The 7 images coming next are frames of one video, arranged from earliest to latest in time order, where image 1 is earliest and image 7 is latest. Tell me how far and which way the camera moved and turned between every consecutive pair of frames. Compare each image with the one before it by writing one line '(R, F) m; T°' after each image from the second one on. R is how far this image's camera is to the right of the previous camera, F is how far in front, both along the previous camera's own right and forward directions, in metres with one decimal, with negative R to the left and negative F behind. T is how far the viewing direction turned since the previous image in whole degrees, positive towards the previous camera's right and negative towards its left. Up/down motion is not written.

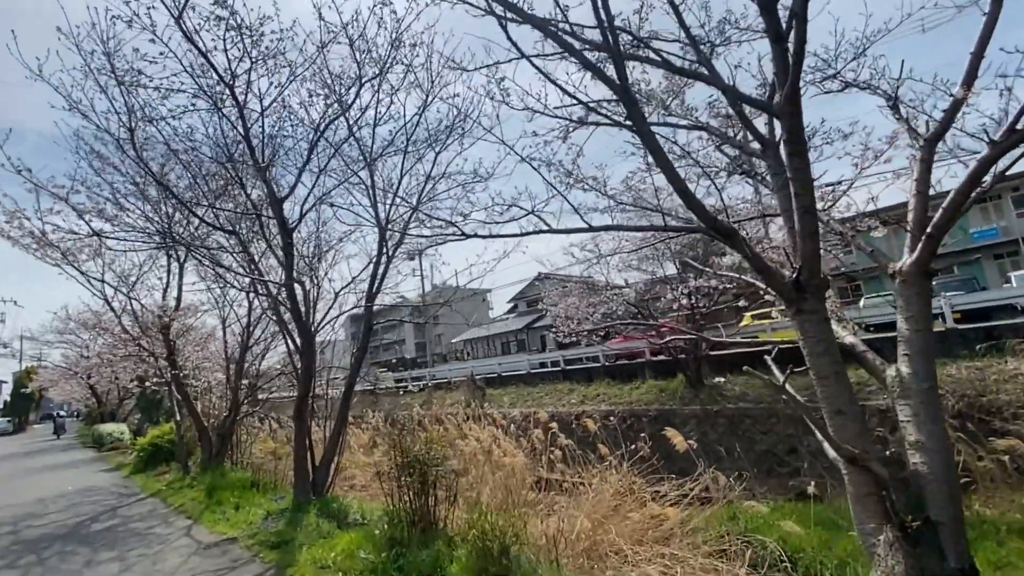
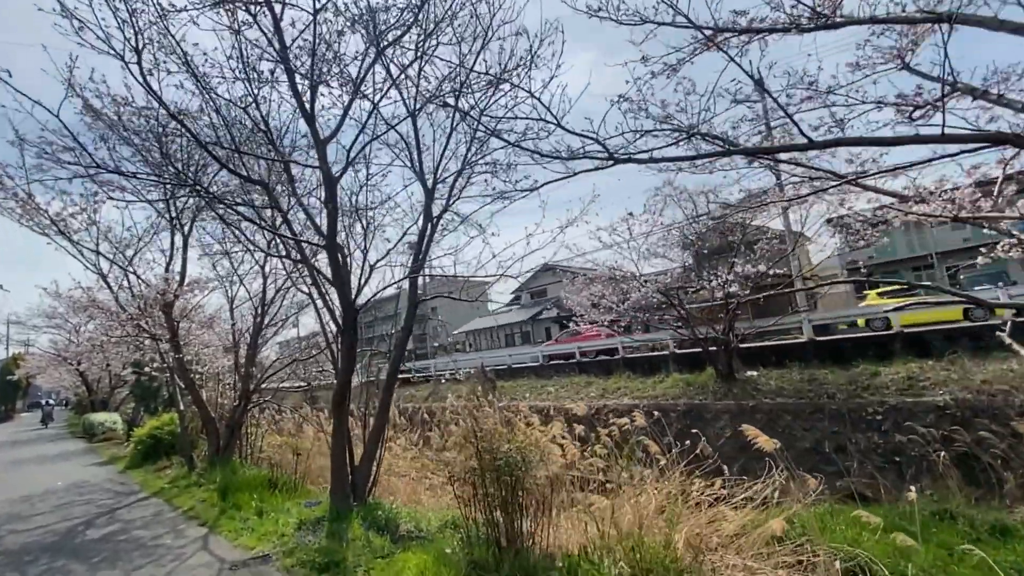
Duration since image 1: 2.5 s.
(-0.8, +0.8) m; +1°
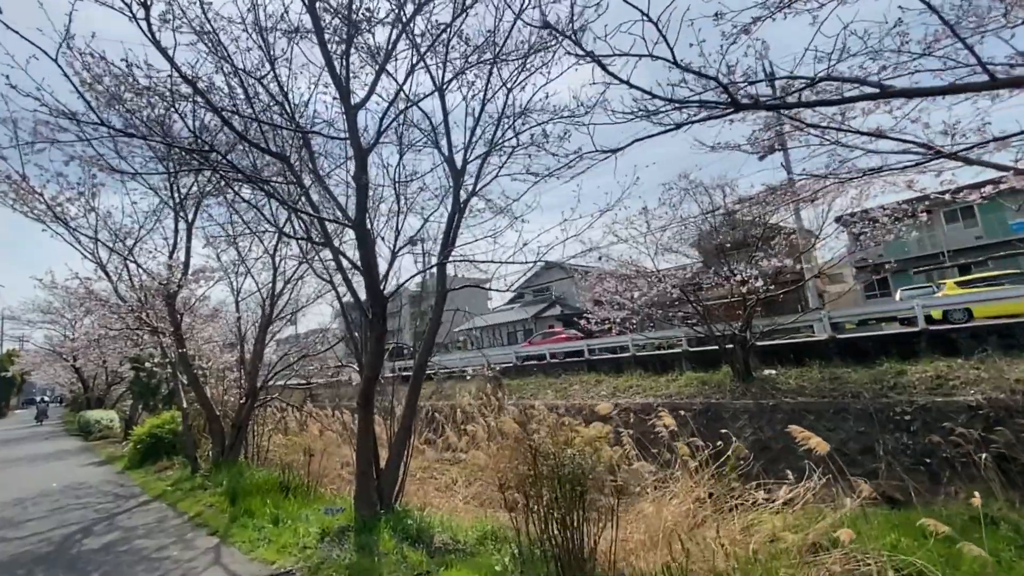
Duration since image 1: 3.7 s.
(-0.4, +0.4) m; 0°
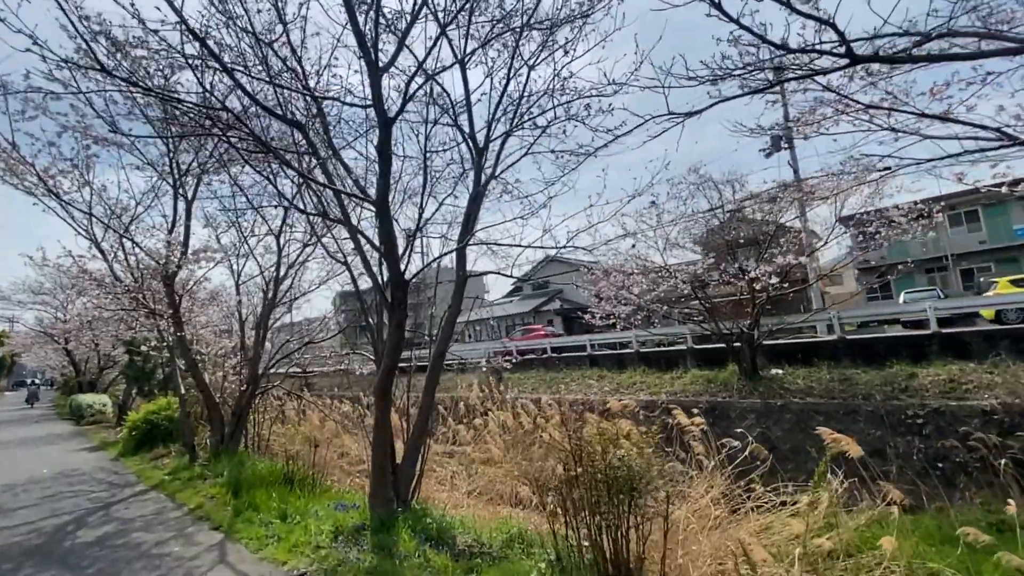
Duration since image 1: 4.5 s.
(-0.3, +0.2) m; +1°
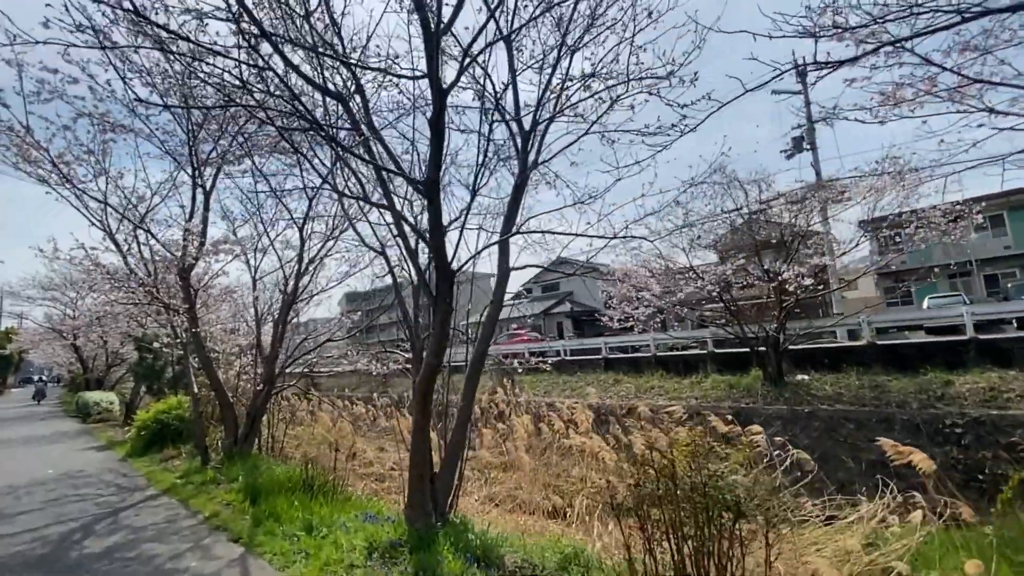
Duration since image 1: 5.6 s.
(-0.3, +0.3) m; -1°
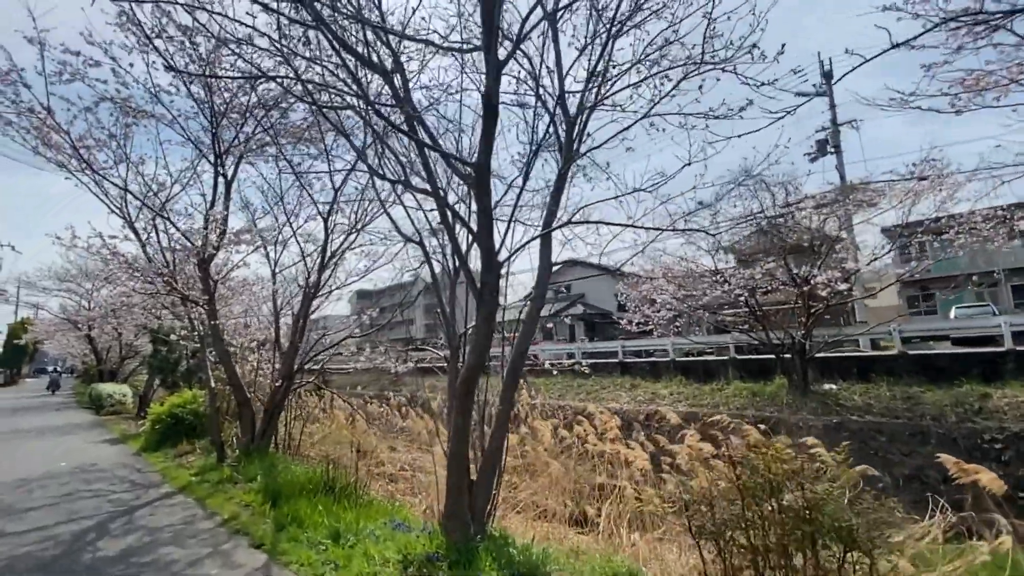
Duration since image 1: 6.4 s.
(-0.3, +0.2) m; -1°
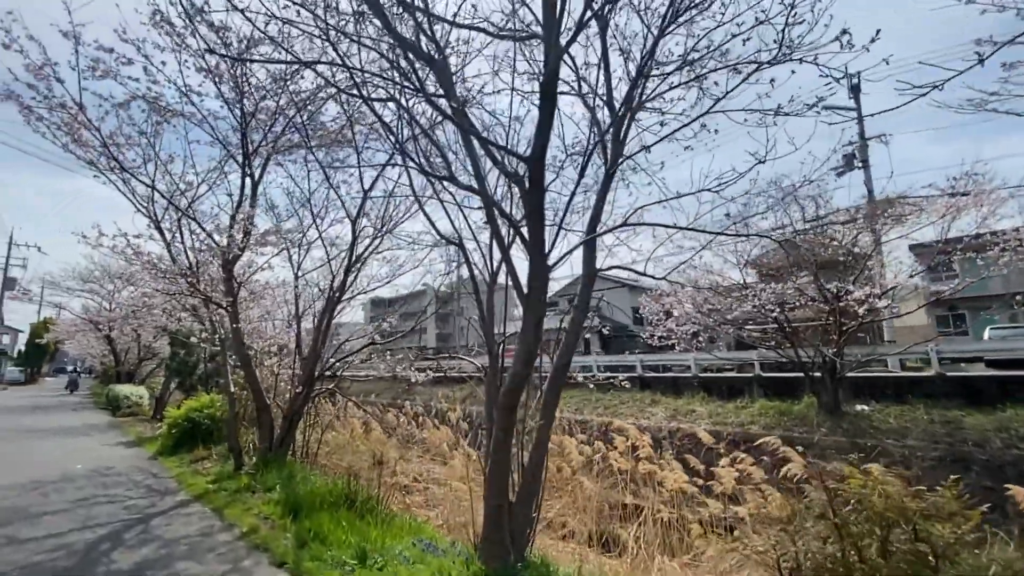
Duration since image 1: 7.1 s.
(-0.2, +0.2) m; -1°
